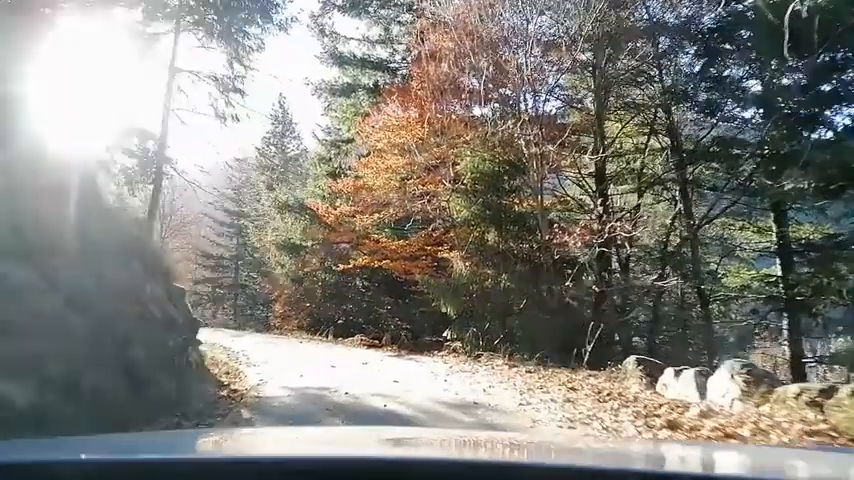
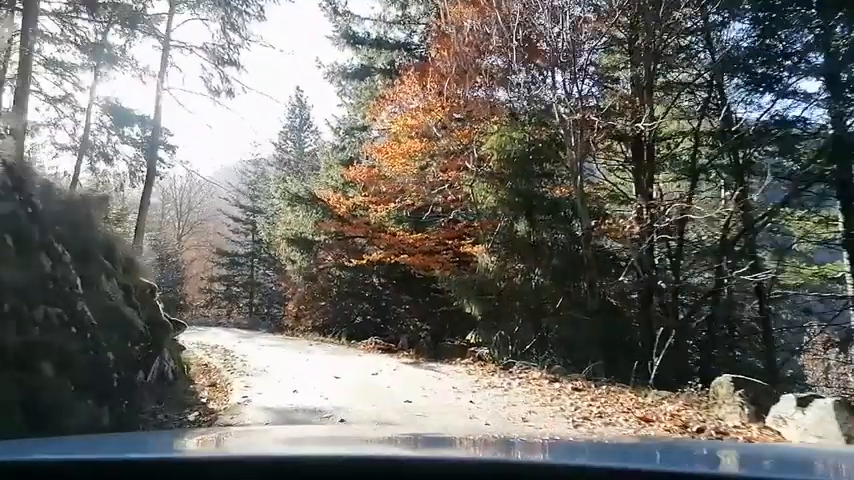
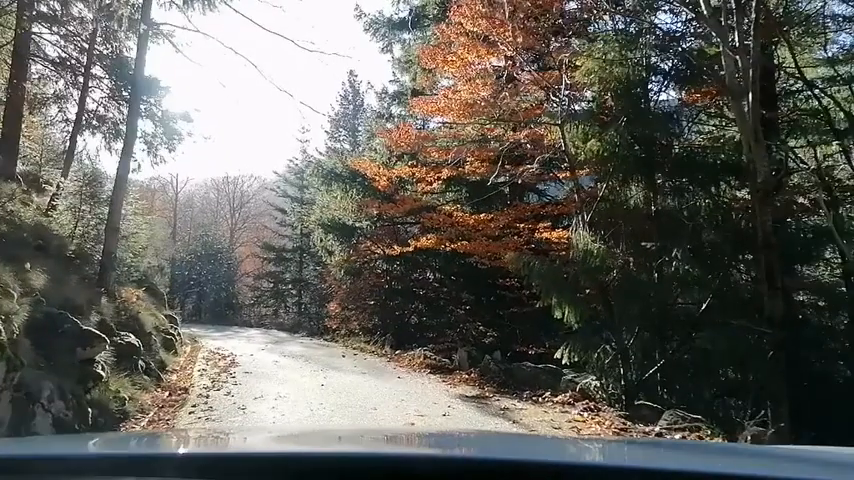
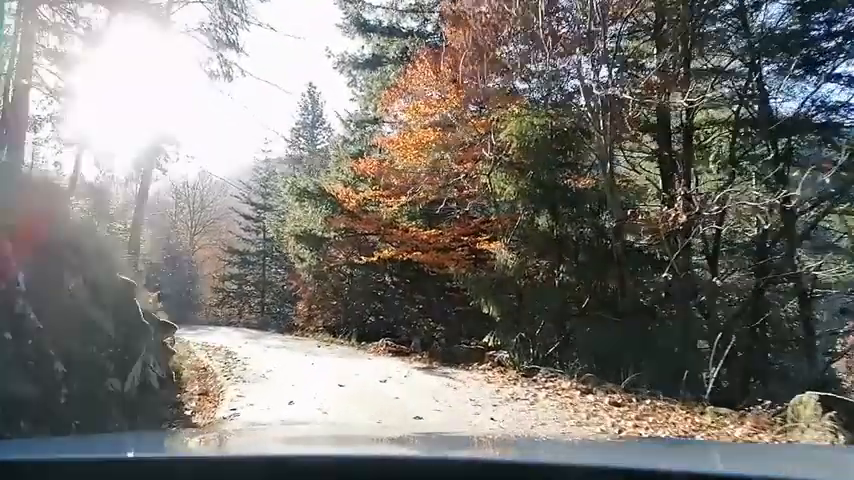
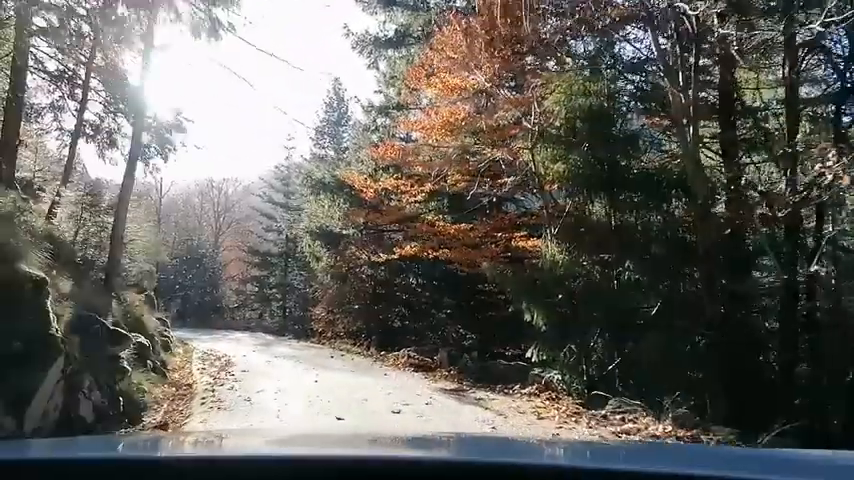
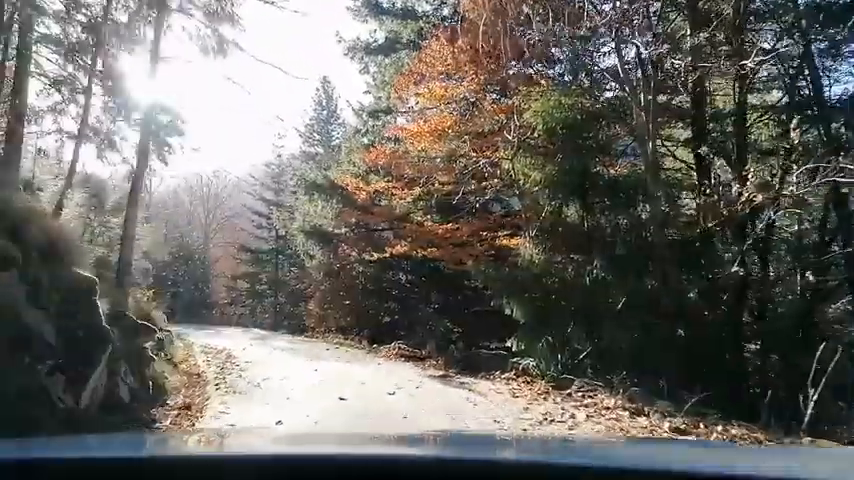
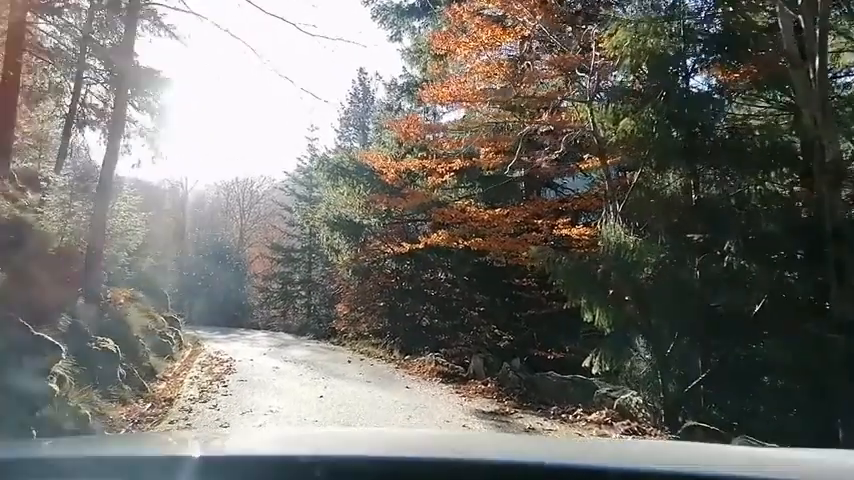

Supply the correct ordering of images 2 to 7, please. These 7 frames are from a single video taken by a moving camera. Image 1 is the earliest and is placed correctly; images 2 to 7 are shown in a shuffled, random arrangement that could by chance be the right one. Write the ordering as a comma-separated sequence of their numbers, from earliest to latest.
2, 4, 6, 5, 3, 7
